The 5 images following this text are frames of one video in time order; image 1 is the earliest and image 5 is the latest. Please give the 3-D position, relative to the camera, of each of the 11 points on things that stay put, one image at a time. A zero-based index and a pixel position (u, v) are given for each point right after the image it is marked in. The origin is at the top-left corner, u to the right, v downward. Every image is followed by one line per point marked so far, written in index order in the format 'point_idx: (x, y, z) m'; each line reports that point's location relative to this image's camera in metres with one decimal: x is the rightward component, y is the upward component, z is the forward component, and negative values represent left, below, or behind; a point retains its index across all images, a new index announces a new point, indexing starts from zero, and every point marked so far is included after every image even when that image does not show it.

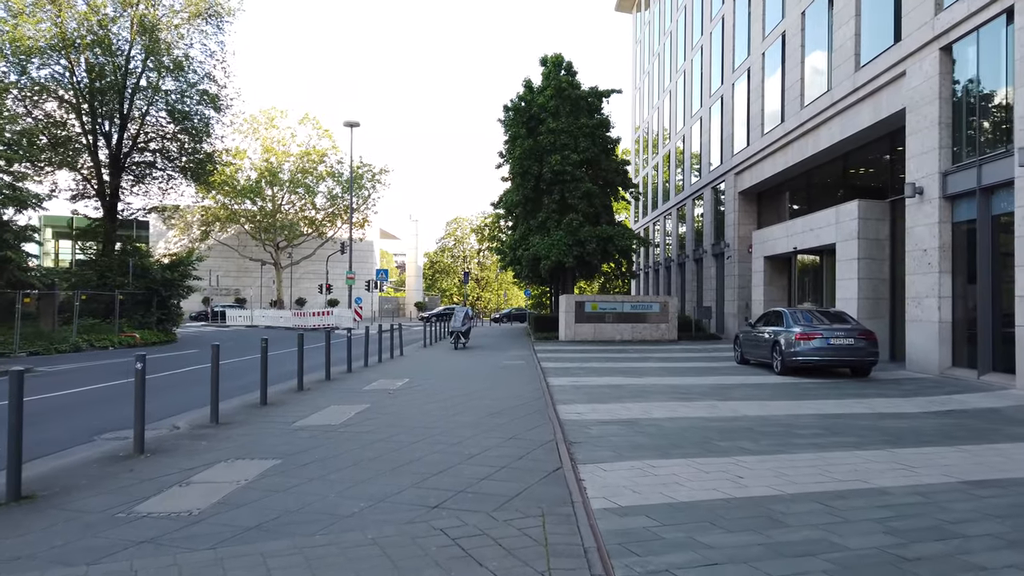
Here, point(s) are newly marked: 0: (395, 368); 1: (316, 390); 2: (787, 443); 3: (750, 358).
0: (-2.3, -1.6, +15.0) m
1: (-2.9, -1.5, +11.1) m
2: (+2.7, -1.5, +7.4) m
3: (+5.5, -1.6, +17.5) m
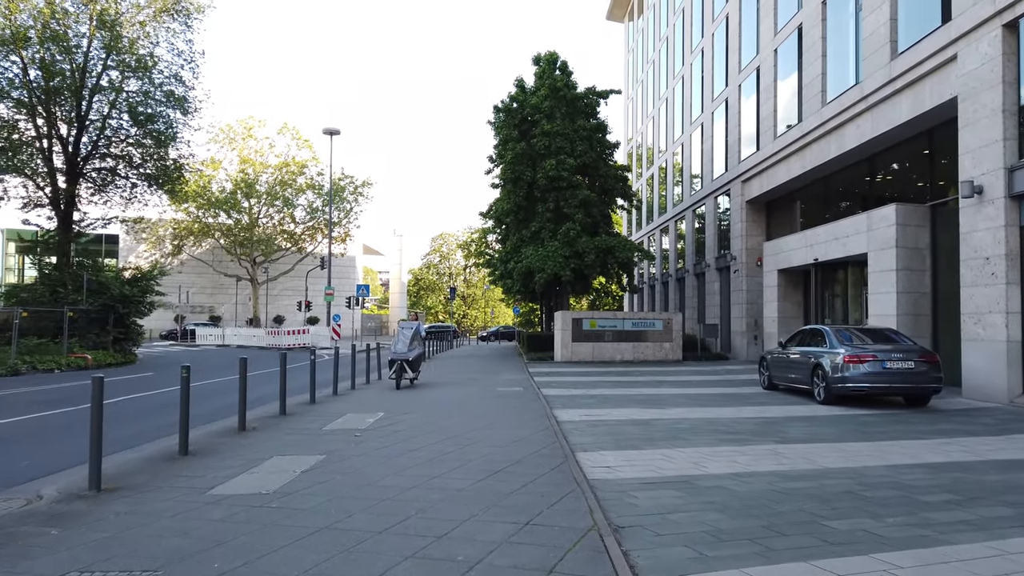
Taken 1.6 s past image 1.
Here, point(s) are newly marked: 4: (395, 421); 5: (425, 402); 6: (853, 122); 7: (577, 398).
0: (-2.4, -1.8, +12.6) m
1: (-2.8, -1.6, +8.7) m
2: (+2.8, -1.6, +5.1) m
3: (+5.4, -1.9, +15.3) m
4: (-1.4, -1.6, +9.2) m
5: (-1.3, -1.8, +11.8) m
6: (+8.5, +4.2, +19.0) m
7: (+1.1, -1.9, +13.1) m
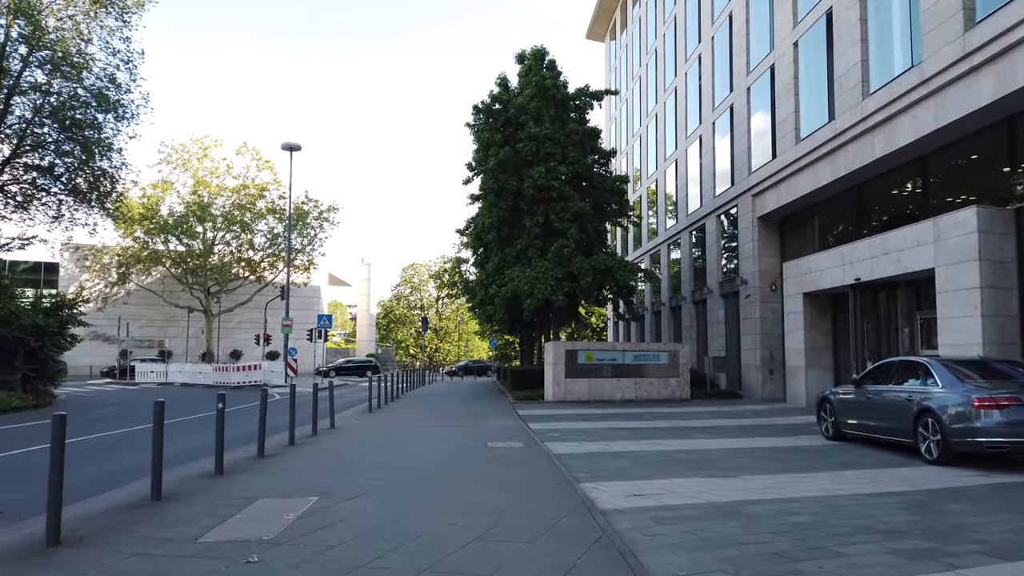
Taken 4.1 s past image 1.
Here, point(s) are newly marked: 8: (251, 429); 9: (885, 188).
0: (-2.4, -2.0, +8.8) m
1: (-2.7, -1.7, +5.0) m
2: (+3.0, -1.4, +1.6) m
3: (+5.2, -2.2, +11.8) m
4: (-1.3, -1.7, +5.4) m
5: (-1.3, -1.9, +8.1) m
6: (+8.2, +3.7, +15.9) m
7: (+1.1, -2.1, +9.4) m
8: (-4.6, -2.5, +13.5) m
9: (+9.1, +2.4, +18.4) m
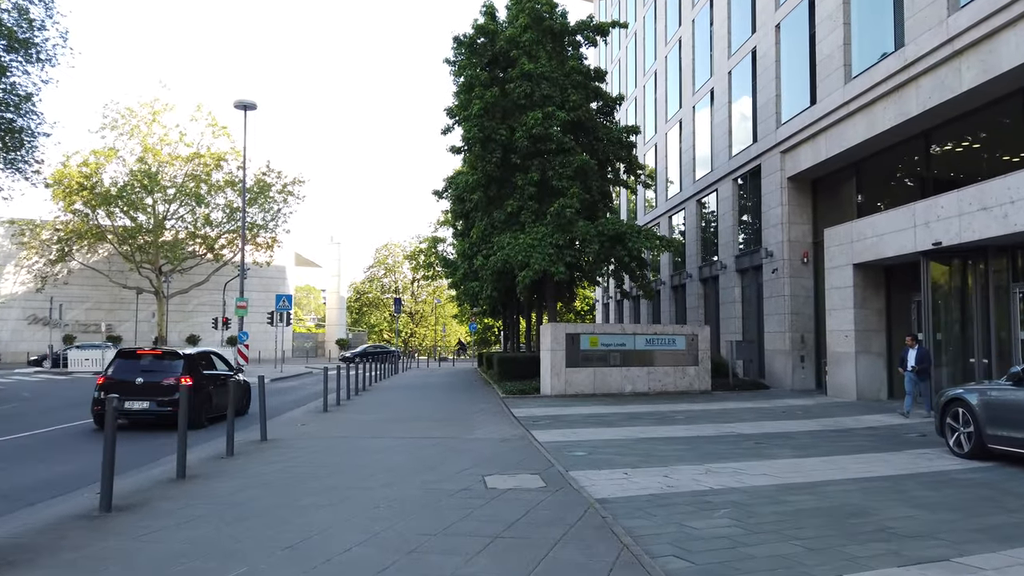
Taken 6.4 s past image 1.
0: (-2.2, -1.6, +5.0) m
1: (-2.4, -1.3, +1.1) m
2: (+3.4, -1.1, -2.1) m
3: (+5.3, -1.7, +8.2) m
4: (-1.0, -1.3, +1.7) m
5: (-1.2, -1.5, +4.3) m
6: (+8.2, +4.2, +12.4) m
7: (+1.2, -1.6, +5.8) m
8: (-4.6, -2.0, +9.6) m
9: (+8.9, +3.0, +14.9) m
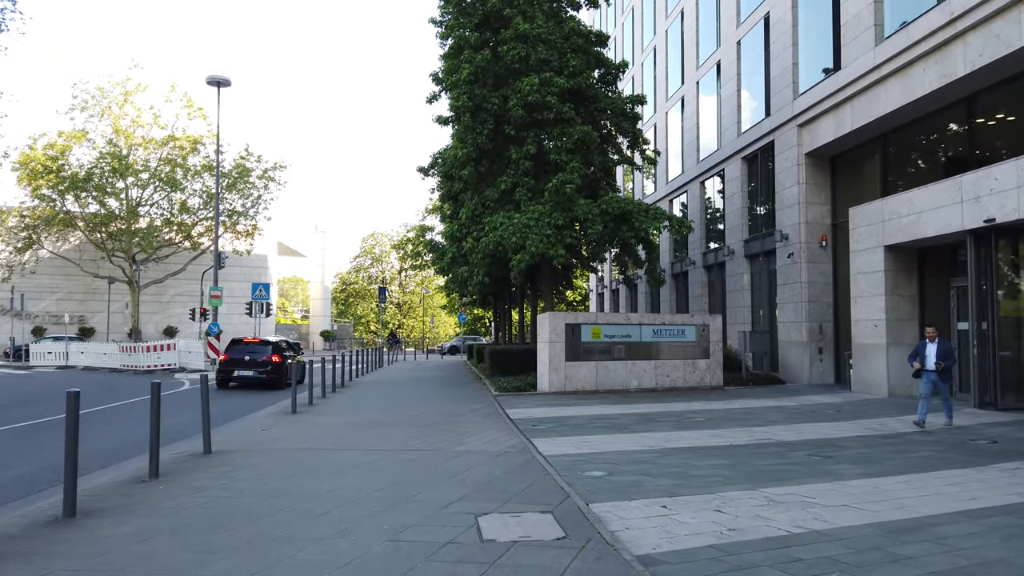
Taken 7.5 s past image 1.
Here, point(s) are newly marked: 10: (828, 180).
0: (-2.2, -1.4, +3.2) m
1: (-2.3, -1.2, -0.7) m
2: (+3.5, -1.0, -3.8) m
3: (+5.3, -1.5, +6.5) m
4: (-0.9, -1.2, -0.1) m
5: (-1.1, -1.3, +2.5) m
6: (+8.1, +4.5, +10.6) m
7: (+1.3, -1.5, +4.0) m
8: (-4.6, -1.8, +7.8) m
9: (+8.8, +3.3, +13.2) m
10: (+8.0, +2.7, +19.4) m
